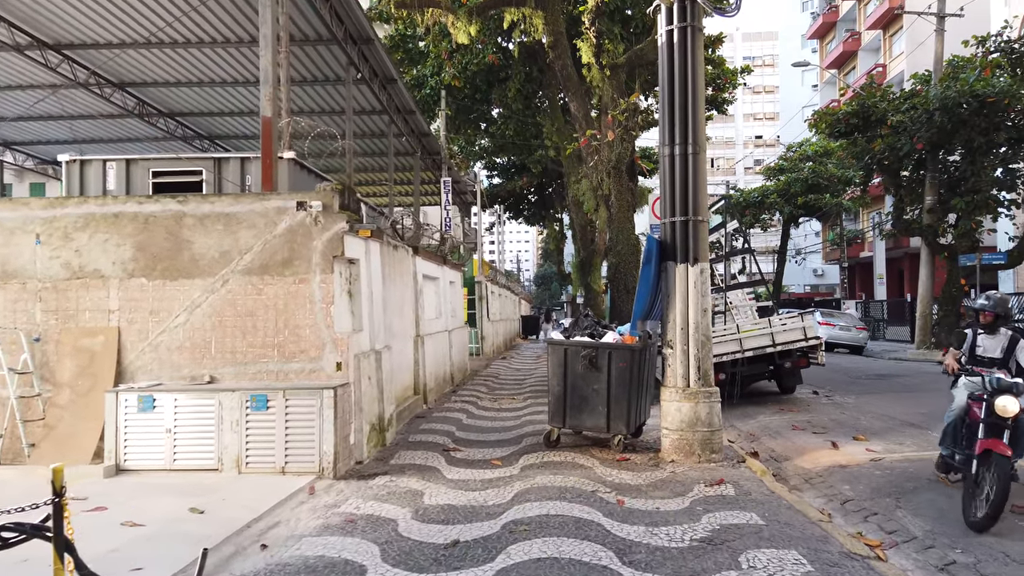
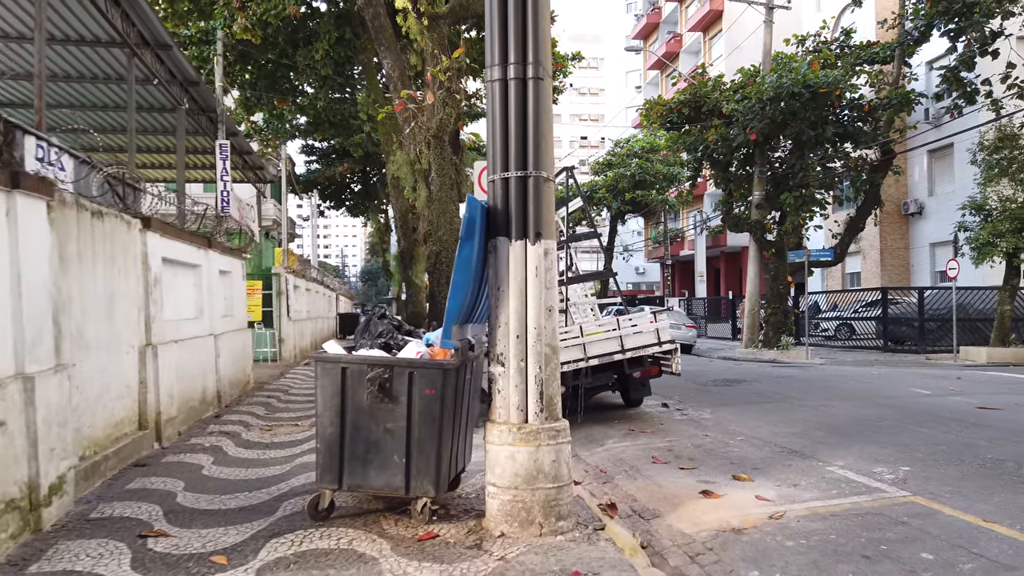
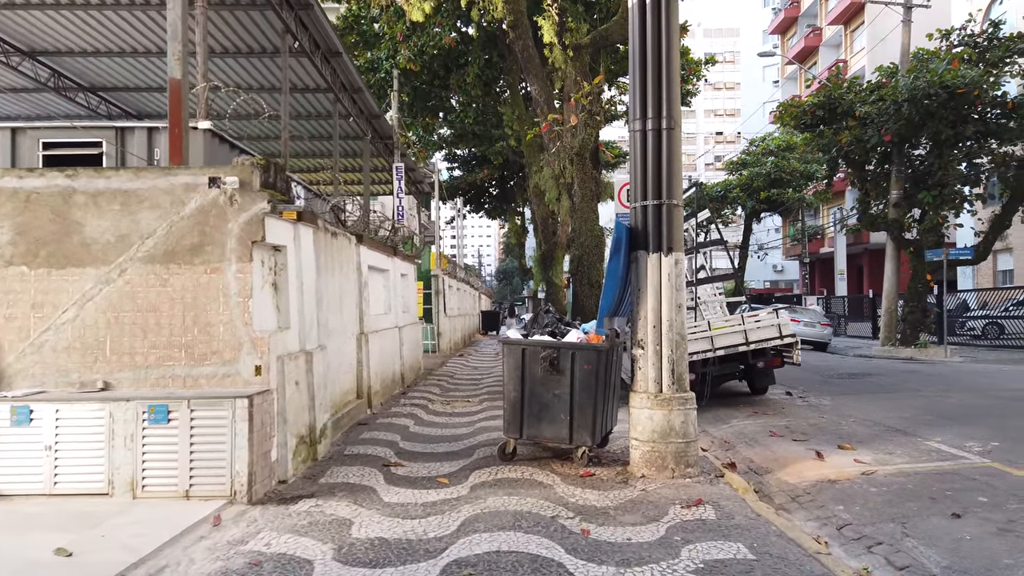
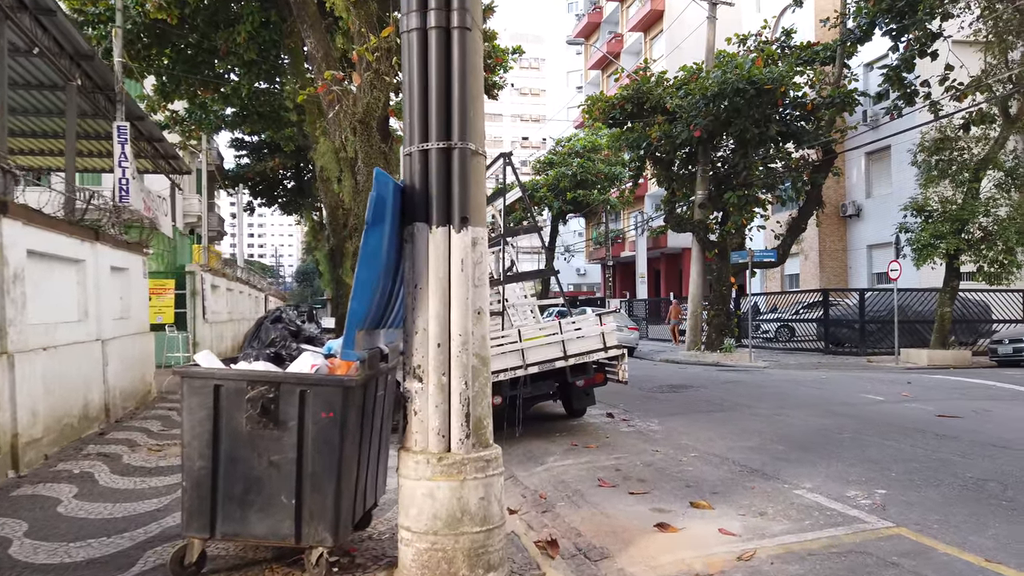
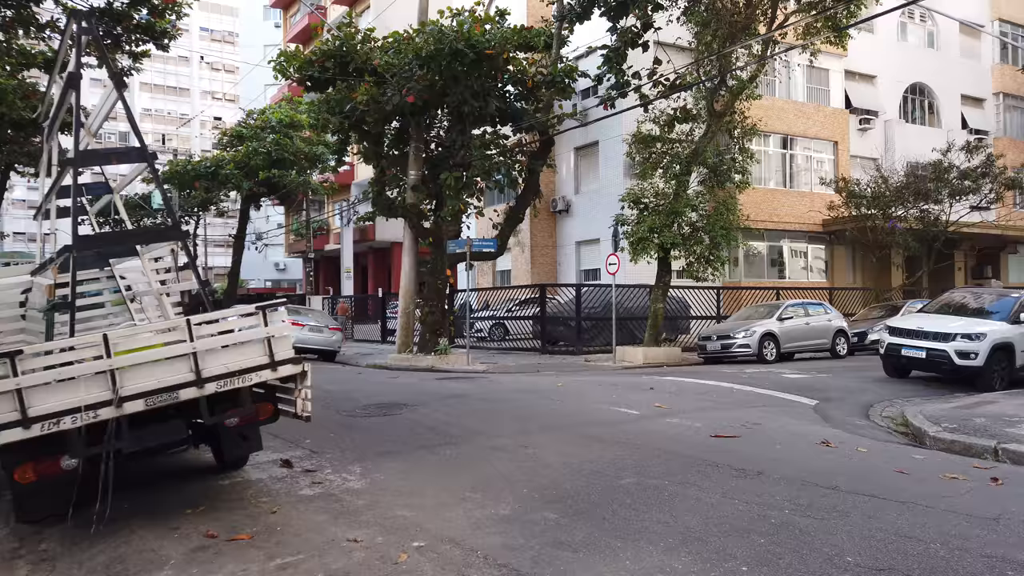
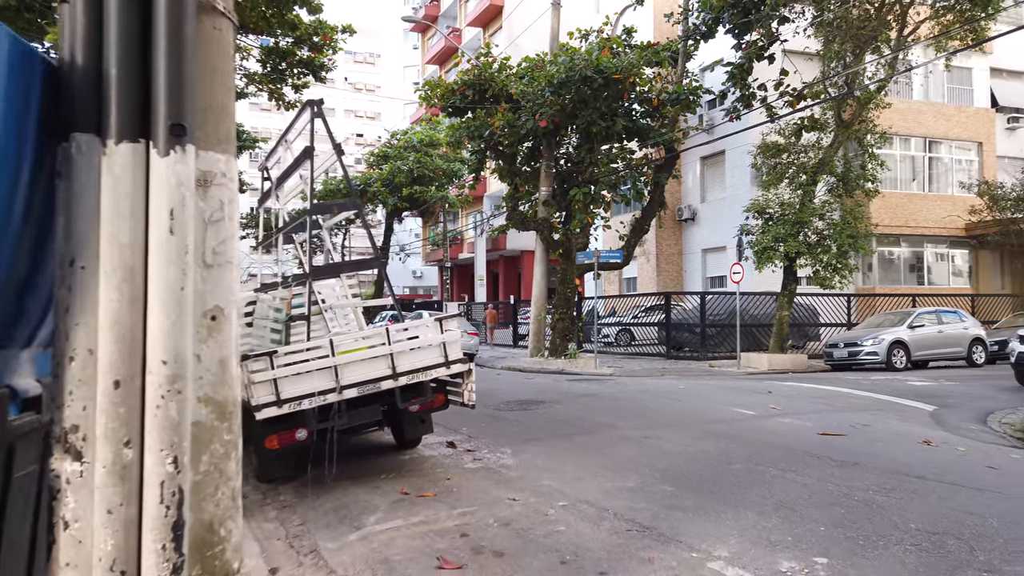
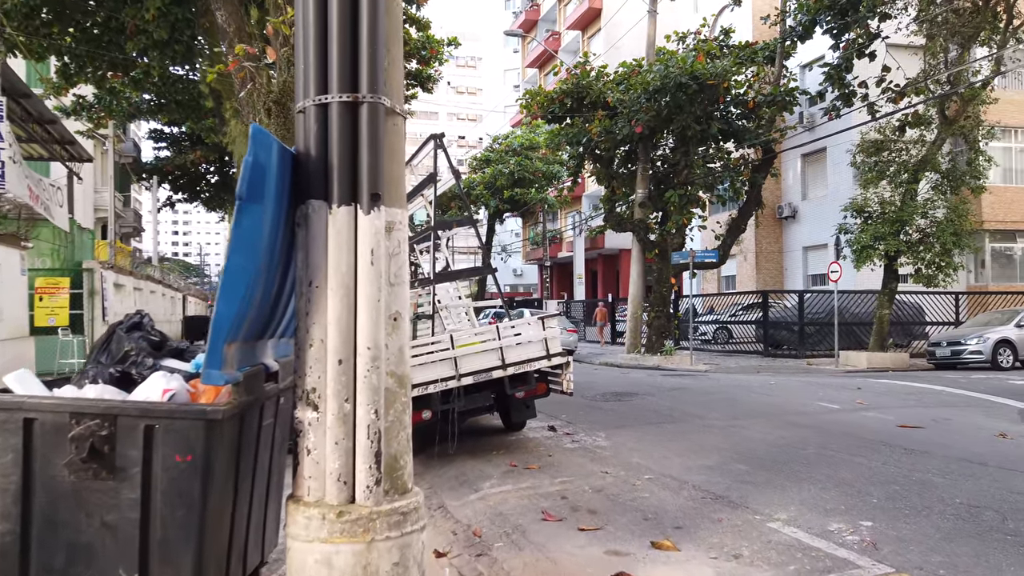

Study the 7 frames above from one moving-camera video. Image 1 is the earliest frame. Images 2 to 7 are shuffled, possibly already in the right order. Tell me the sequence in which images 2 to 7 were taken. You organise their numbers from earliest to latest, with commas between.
3, 2, 4, 7, 6, 5
